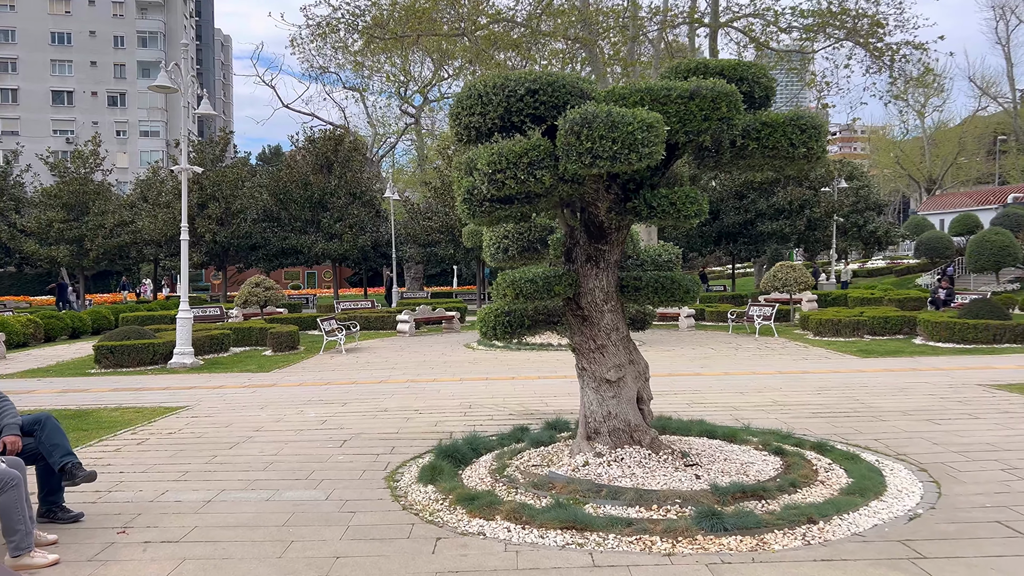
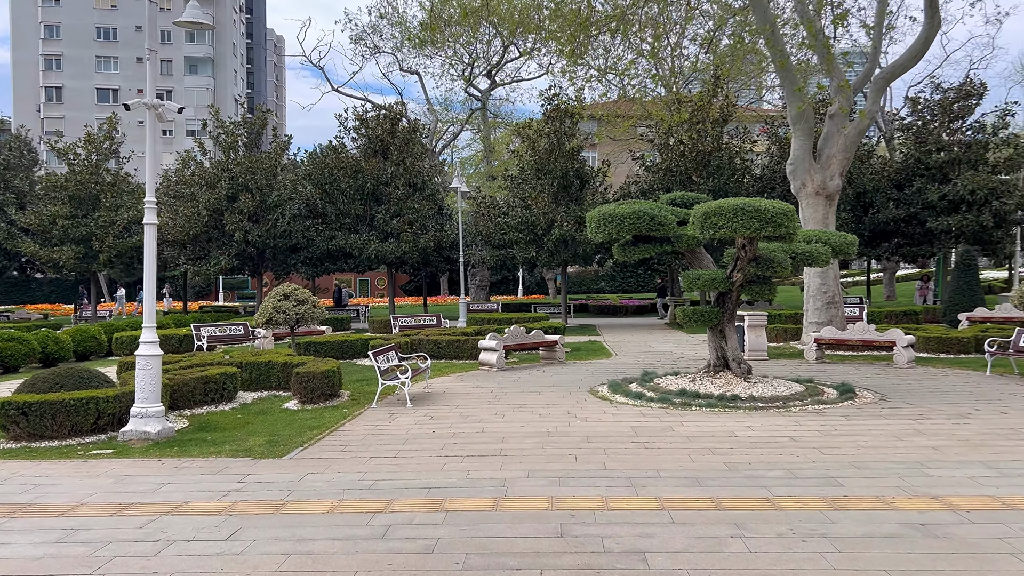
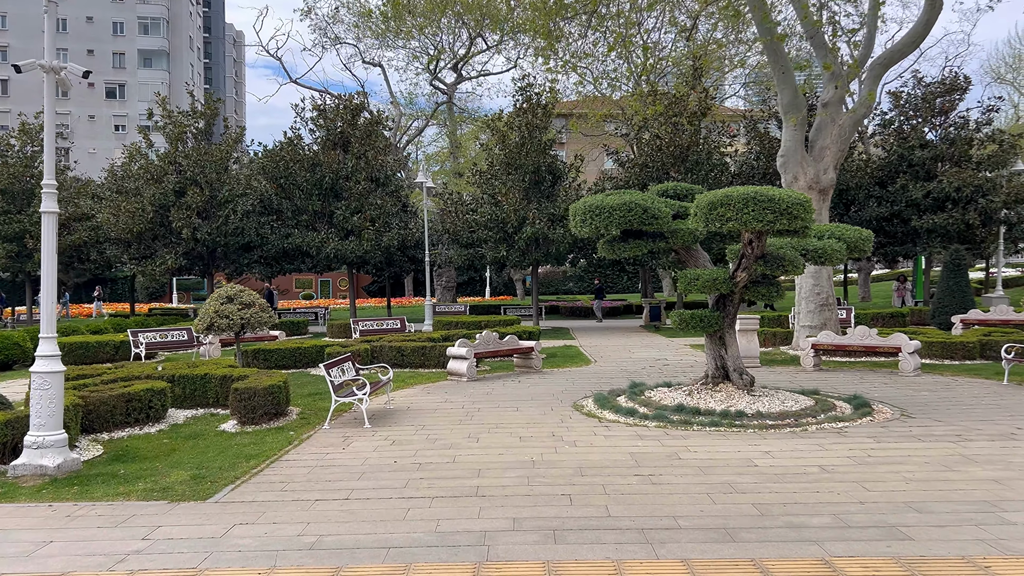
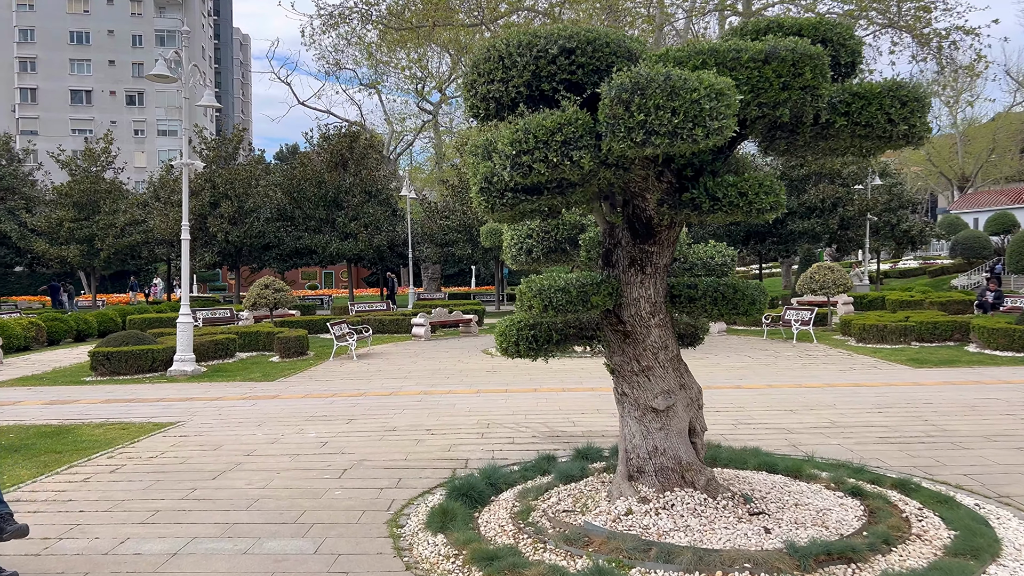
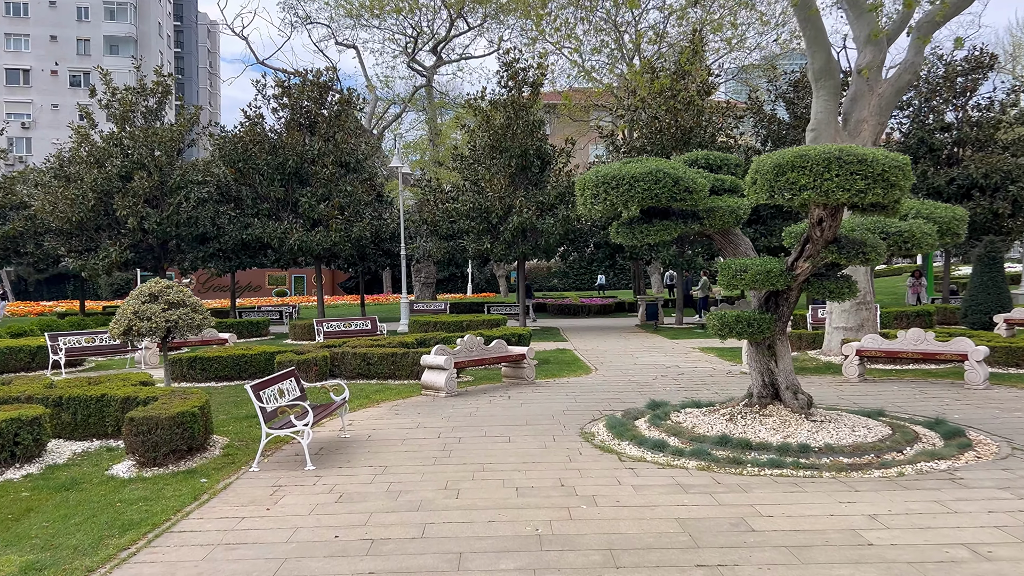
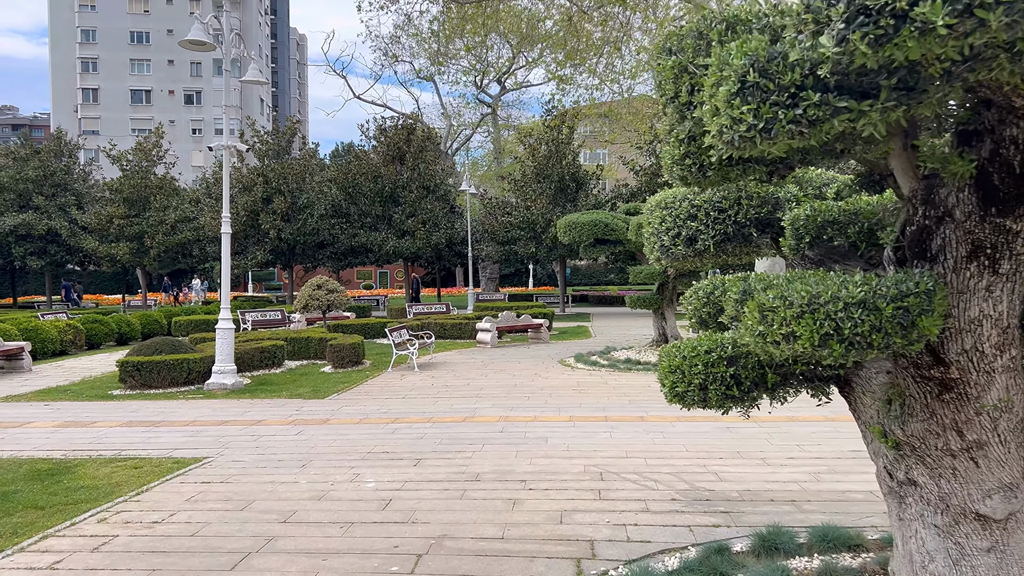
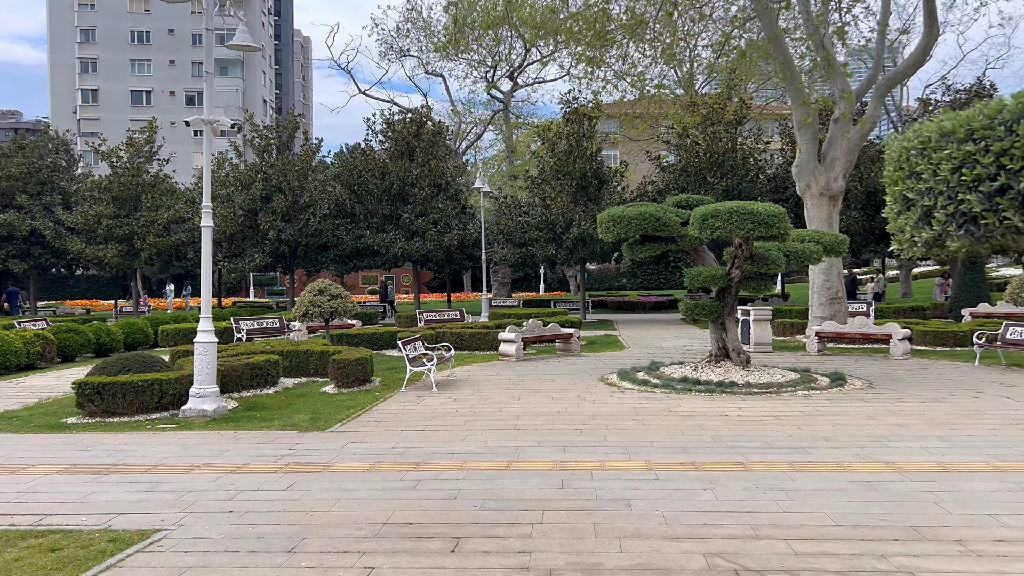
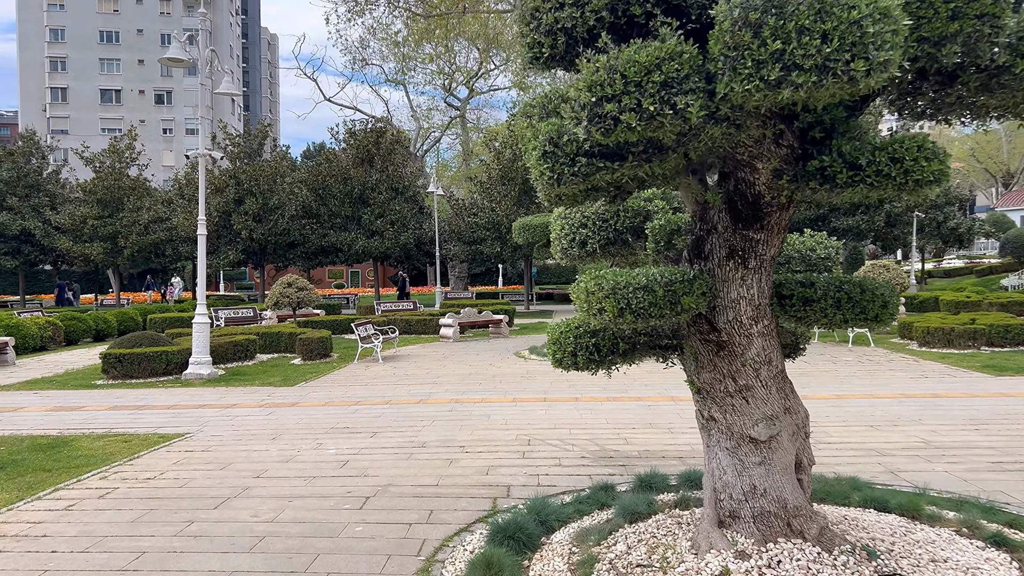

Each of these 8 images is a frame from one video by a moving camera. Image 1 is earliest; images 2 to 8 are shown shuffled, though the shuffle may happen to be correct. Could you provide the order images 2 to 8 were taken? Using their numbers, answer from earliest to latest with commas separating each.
4, 8, 6, 7, 2, 3, 5
